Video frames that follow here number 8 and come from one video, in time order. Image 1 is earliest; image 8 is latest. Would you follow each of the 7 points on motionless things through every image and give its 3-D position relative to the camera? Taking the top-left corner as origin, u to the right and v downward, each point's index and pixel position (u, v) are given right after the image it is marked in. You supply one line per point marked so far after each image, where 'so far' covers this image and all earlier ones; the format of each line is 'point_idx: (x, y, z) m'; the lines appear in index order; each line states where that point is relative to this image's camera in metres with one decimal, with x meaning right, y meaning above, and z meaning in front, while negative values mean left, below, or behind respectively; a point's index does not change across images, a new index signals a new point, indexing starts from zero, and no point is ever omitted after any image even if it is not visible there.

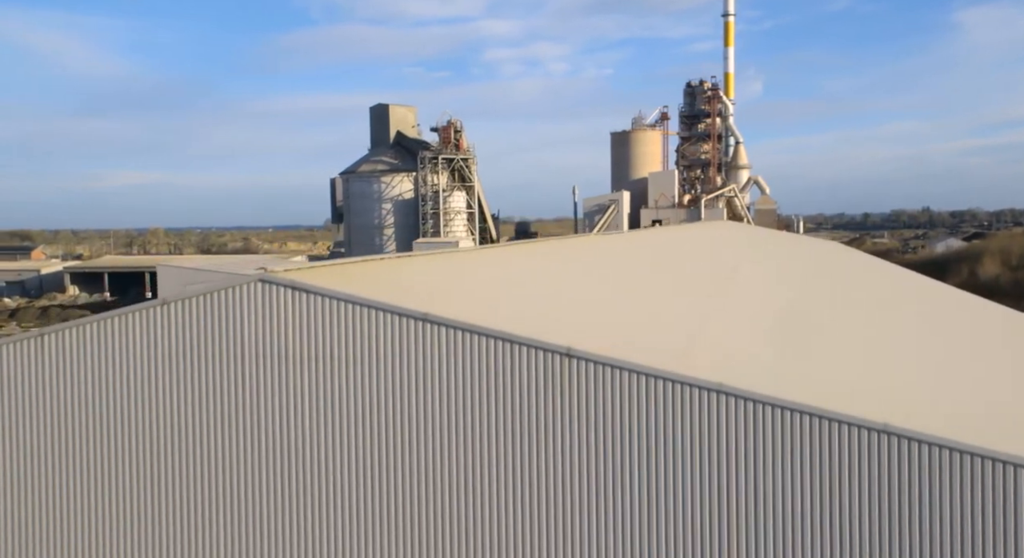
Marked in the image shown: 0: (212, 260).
0: (-6.8, +0.4, +18.5) m
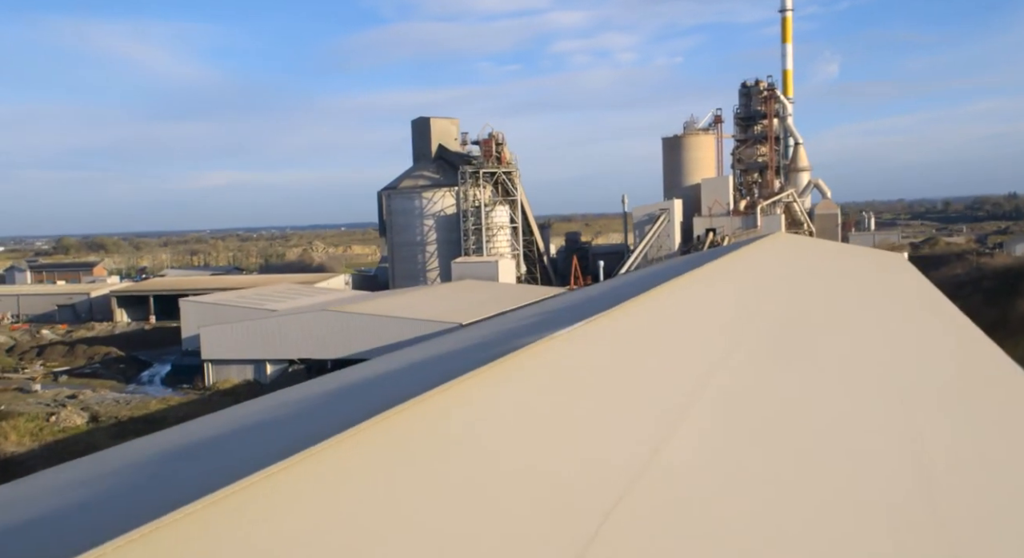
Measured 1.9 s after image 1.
0: (-6.0, -0.3, +18.2) m
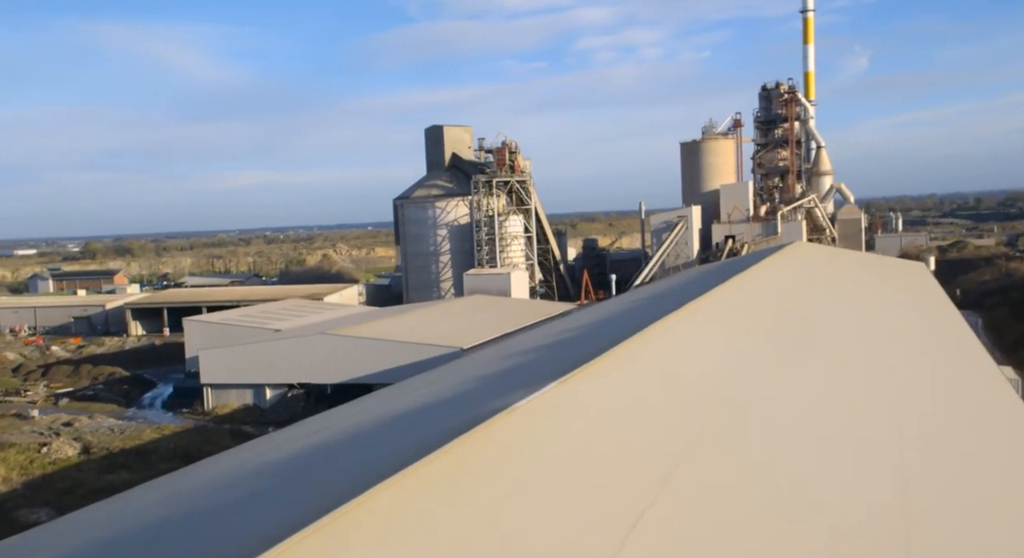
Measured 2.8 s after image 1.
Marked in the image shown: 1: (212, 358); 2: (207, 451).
0: (-5.8, -0.7, +18.0) m
1: (-5.0, -1.3, +13.8) m
2: (-3.9, -2.3, +10.7) m
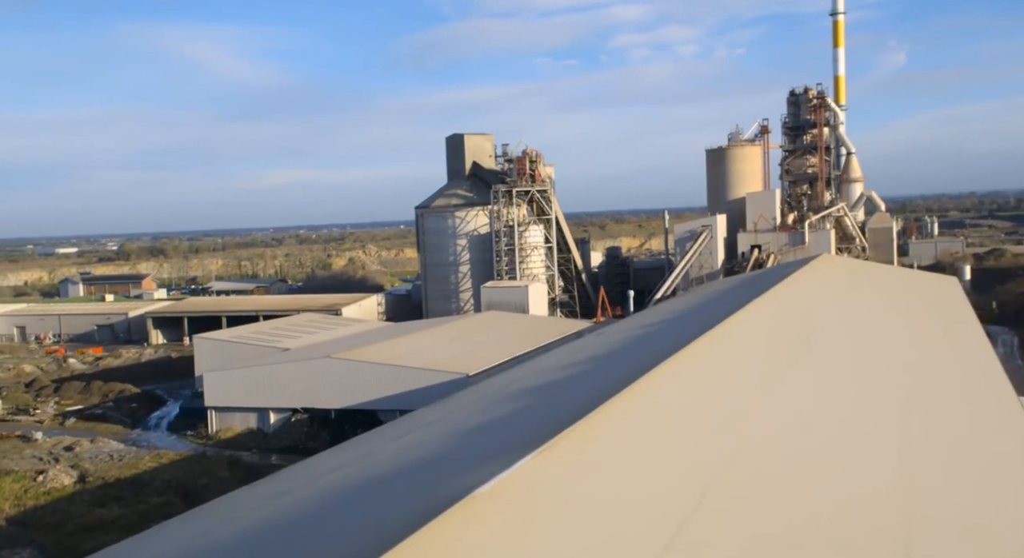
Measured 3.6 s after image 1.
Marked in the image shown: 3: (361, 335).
0: (-5.6, -1.1, +17.9) m
1: (-4.8, -1.7, +13.6) m
2: (-3.9, -2.6, +10.6) m
3: (-3.1, -1.1, +17.4) m
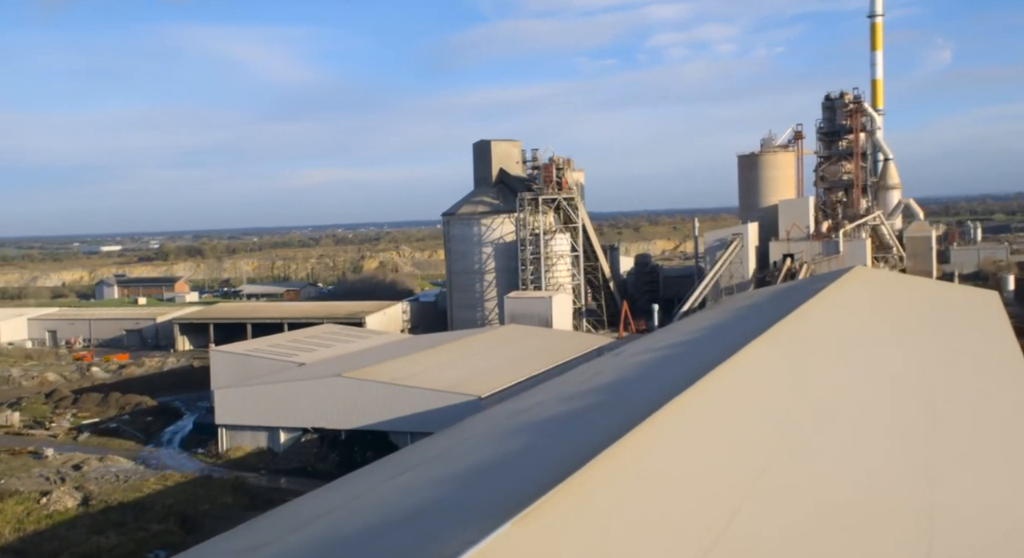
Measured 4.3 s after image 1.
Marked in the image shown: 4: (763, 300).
0: (-5.2, -1.3, +17.7) m
1: (-4.6, -1.9, +13.5) m
2: (-3.8, -2.9, +10.4) m
3: (-2.8, -1.4, +17.1) m
4: (+6.0, -0.5, +19.8) m
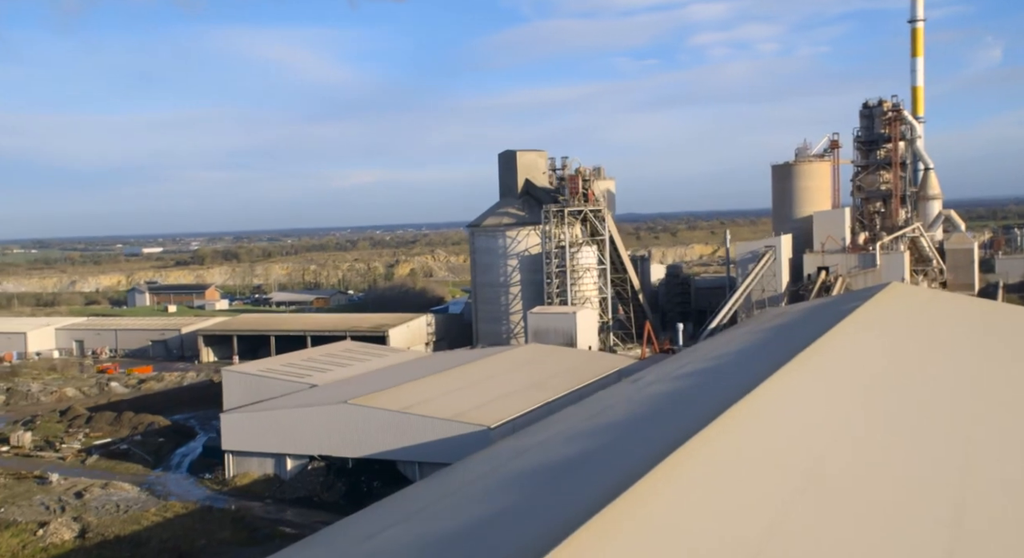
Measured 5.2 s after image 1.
0: (-4.8, -1.7, +17.4) m
1: (-4.4, -2.3, +13.2) m
2: (-3.8, -3.2, +10.0) m
3: (-2.4, -1.8, +16.8) m
4: (+6.4, -0.9, +19.0) m
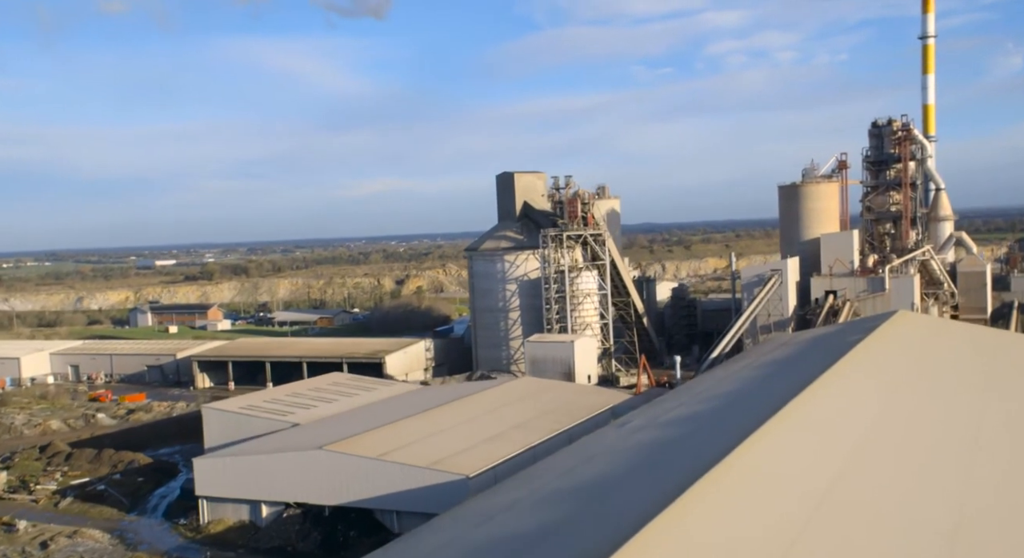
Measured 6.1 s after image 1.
0: (-4.9, -2.3, +17.0) m
1: (-4.6, -2.9, +12.7) m
2: (-4.0, -3.8, +9.5) m
3: (-2.6, -2.4, +16.2) m
4: (+6.3, -1.6, +18.4) m
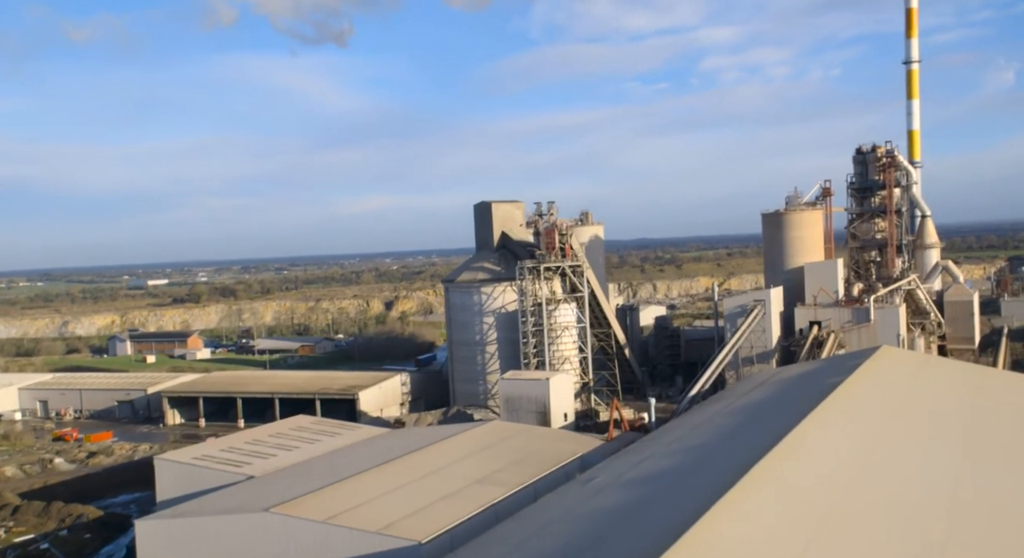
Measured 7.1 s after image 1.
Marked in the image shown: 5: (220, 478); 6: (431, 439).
0: (-5.5, -3.2, +16.3) m
1: (-5.2, -3.6, +12.0) m
2: (-4.6, -4.5, +8.9) m
3: (-3.2, -3.3, +15.6) m
4: (+5.7, -2.4, +17.8) m
5: (-4.9, -3.4, +14.1) m
6: (-1.6, -3.2, +16.5) m
